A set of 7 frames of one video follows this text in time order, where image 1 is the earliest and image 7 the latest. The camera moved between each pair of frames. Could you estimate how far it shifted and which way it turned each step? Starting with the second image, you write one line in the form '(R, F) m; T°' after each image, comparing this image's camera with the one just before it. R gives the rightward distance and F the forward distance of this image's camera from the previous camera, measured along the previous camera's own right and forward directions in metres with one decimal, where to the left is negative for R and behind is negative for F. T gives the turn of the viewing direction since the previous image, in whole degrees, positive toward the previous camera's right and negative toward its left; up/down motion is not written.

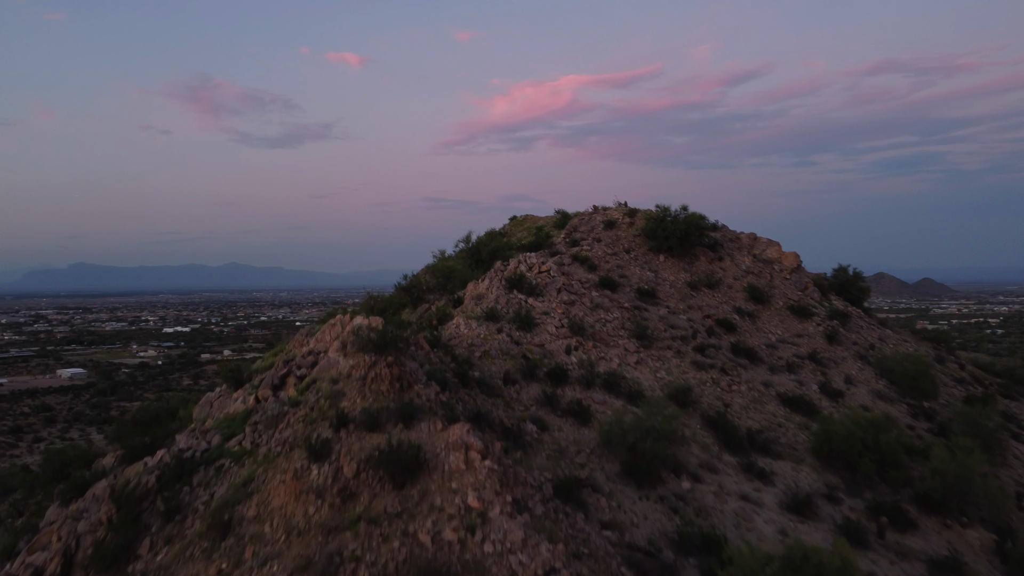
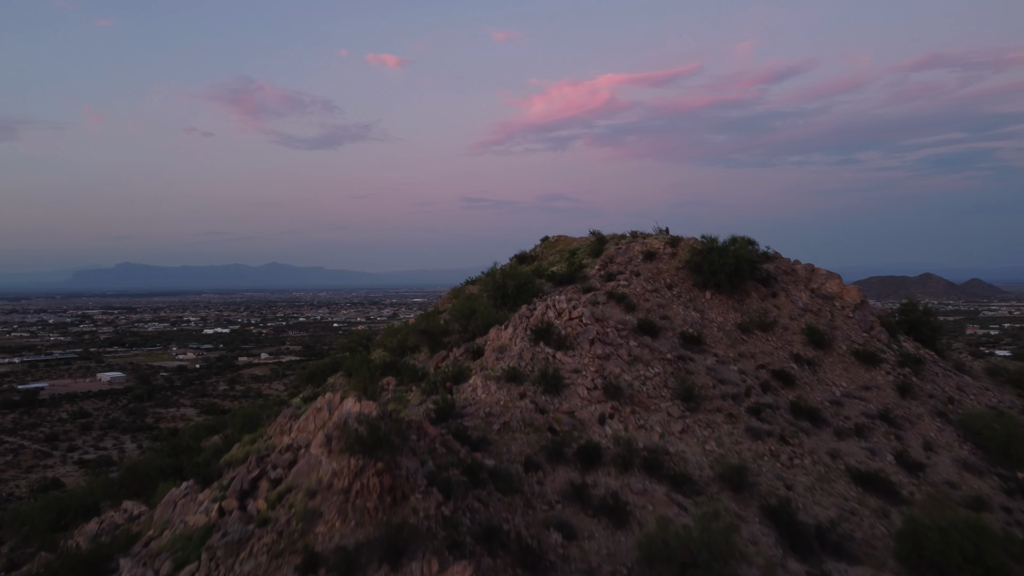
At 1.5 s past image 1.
(+0.1, +1.2) m; -3°
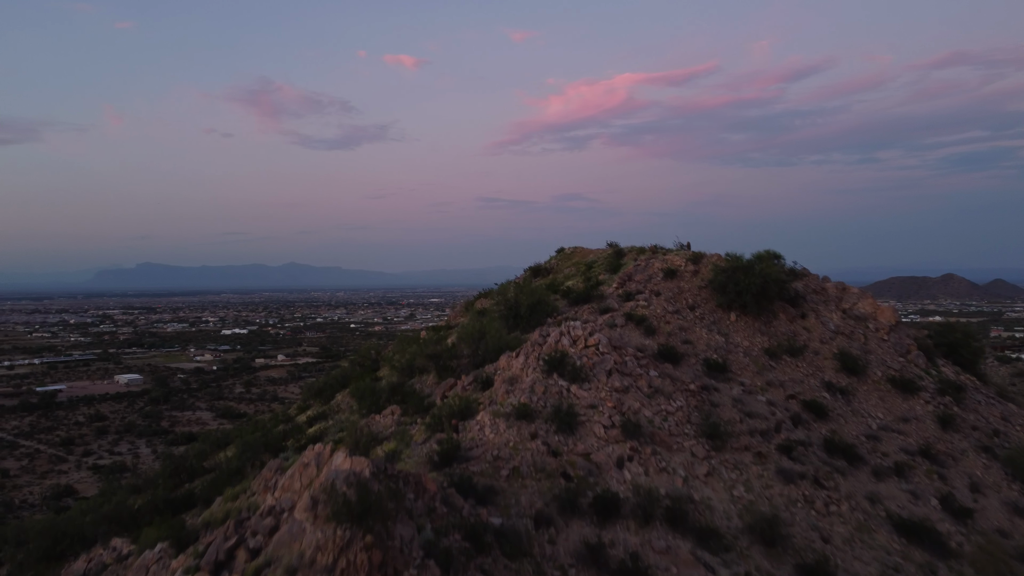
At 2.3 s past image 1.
(+0.1, +0.6) m; -1°
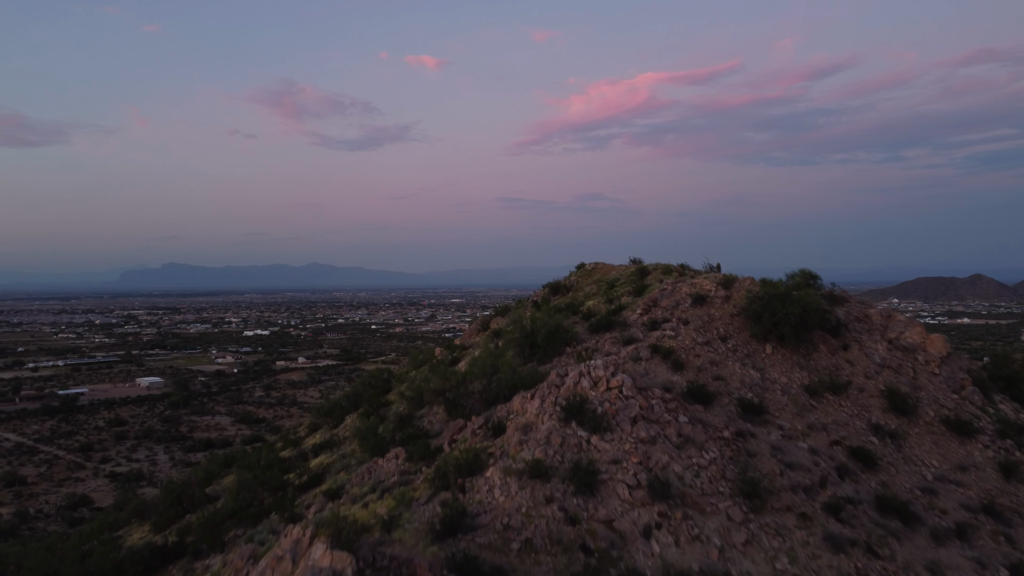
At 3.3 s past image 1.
(+0.1, +0.8) m; -2°
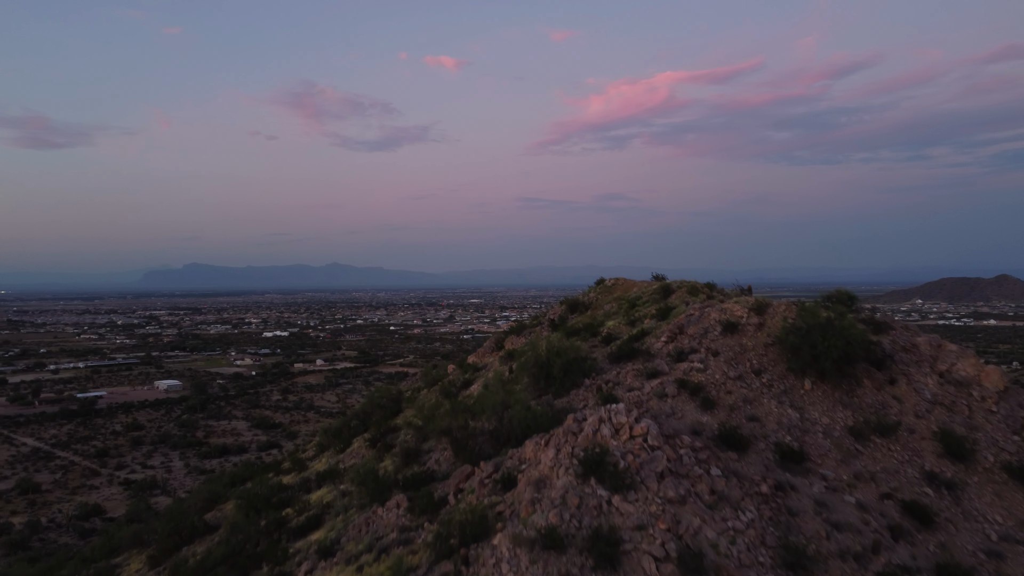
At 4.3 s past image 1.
(+0.1, +0.8) m; -1°
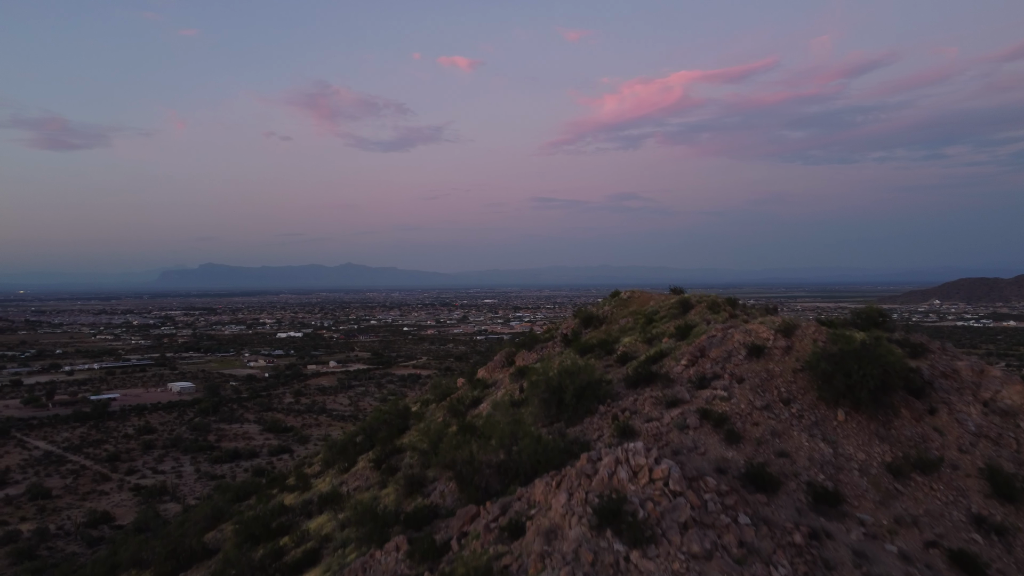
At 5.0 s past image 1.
(0.0, +0.6) m; -1°
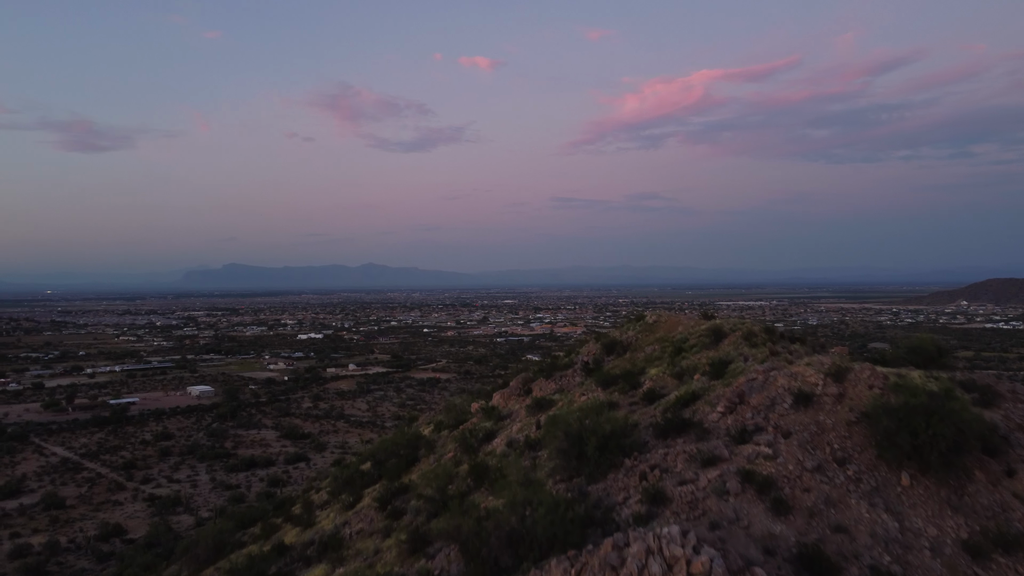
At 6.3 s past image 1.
(+0.1, +1.0) m; -1°
